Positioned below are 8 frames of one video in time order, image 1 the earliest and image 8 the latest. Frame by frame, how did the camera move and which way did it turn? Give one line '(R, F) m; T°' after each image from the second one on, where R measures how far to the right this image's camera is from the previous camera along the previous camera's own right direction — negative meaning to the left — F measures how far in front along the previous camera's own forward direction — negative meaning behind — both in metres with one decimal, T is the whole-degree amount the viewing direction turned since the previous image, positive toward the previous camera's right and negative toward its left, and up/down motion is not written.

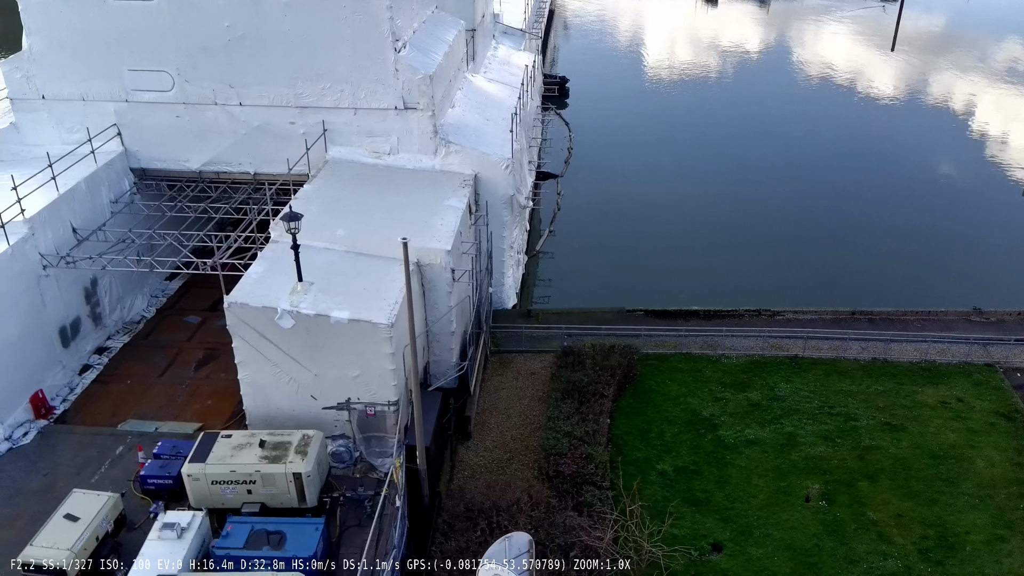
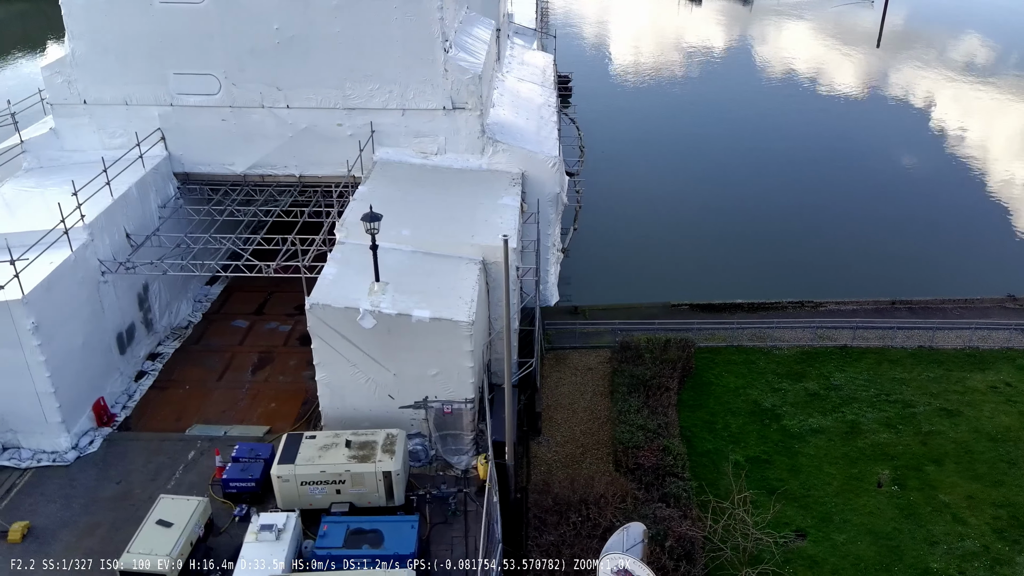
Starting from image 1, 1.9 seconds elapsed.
(-2.2, -0.1) m; +2°
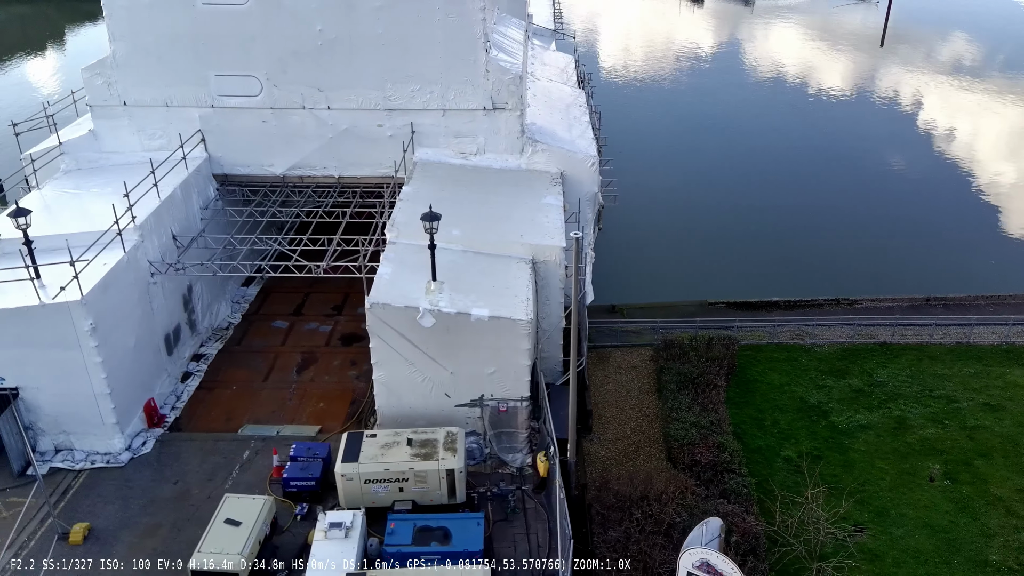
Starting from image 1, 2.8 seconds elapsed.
(-1.4, -0.1) m; 0°
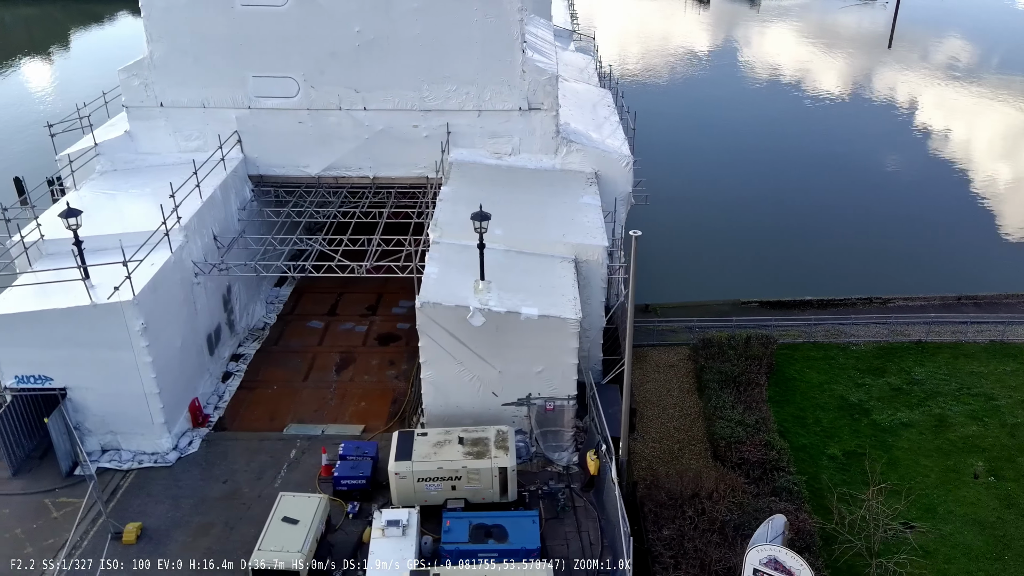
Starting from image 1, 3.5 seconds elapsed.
(-1.1, -0.1) m; 0°
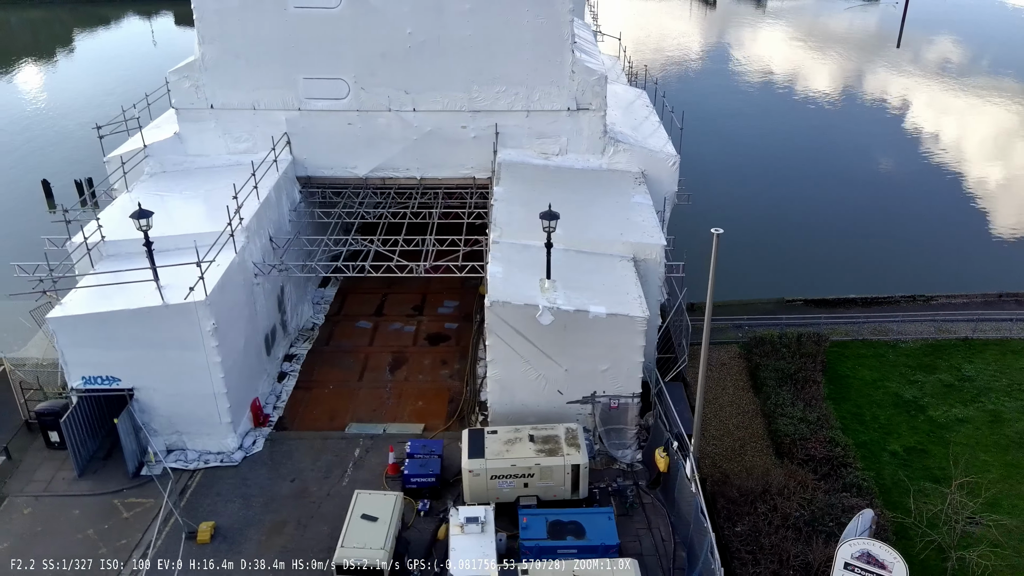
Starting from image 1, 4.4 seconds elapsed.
(-1.6, -0.1) m; 0°
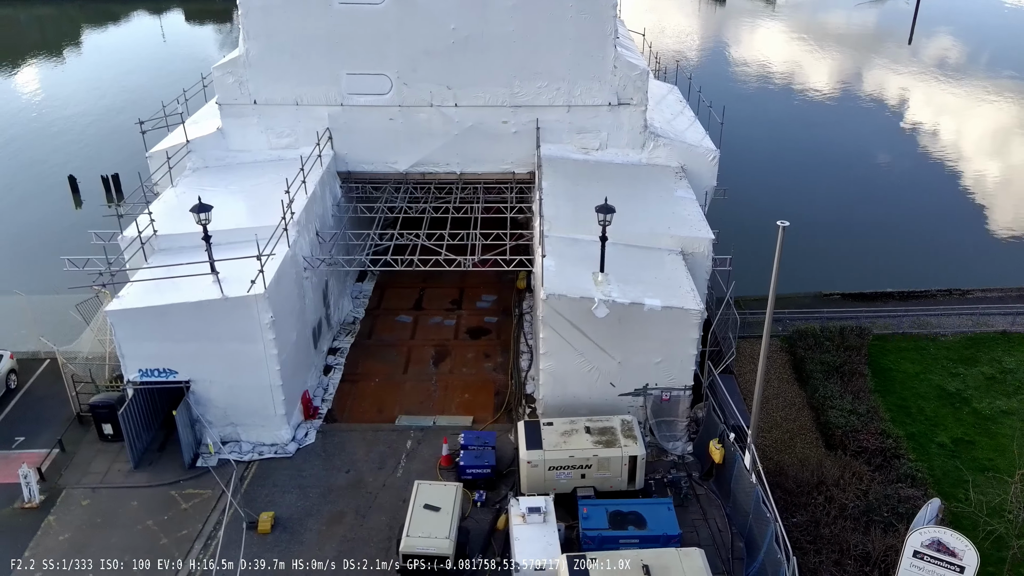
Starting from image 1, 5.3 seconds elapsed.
(-1.2, -0.2) m; 0°
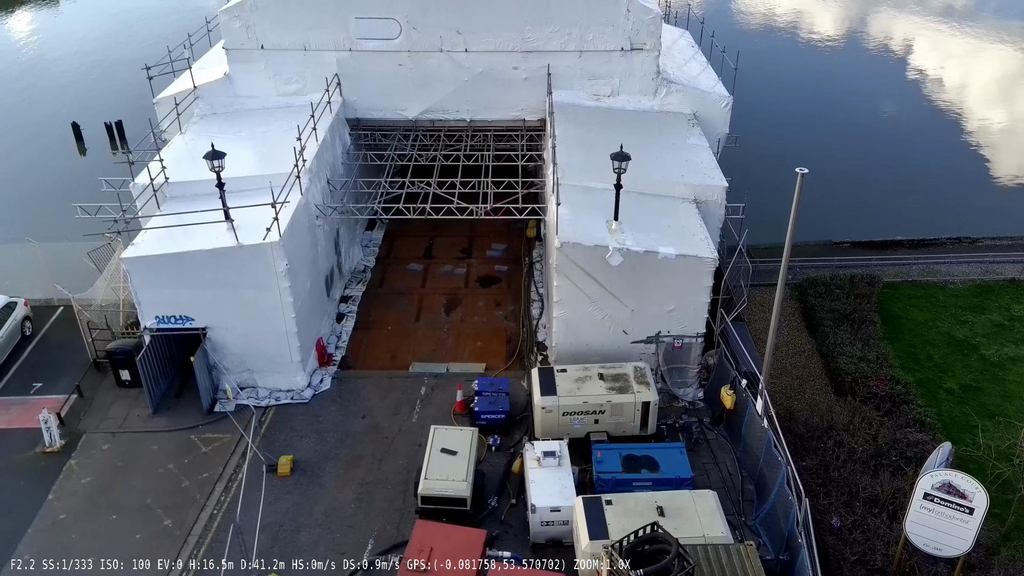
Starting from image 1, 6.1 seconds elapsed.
(-0.3, -0.1) m; 0°
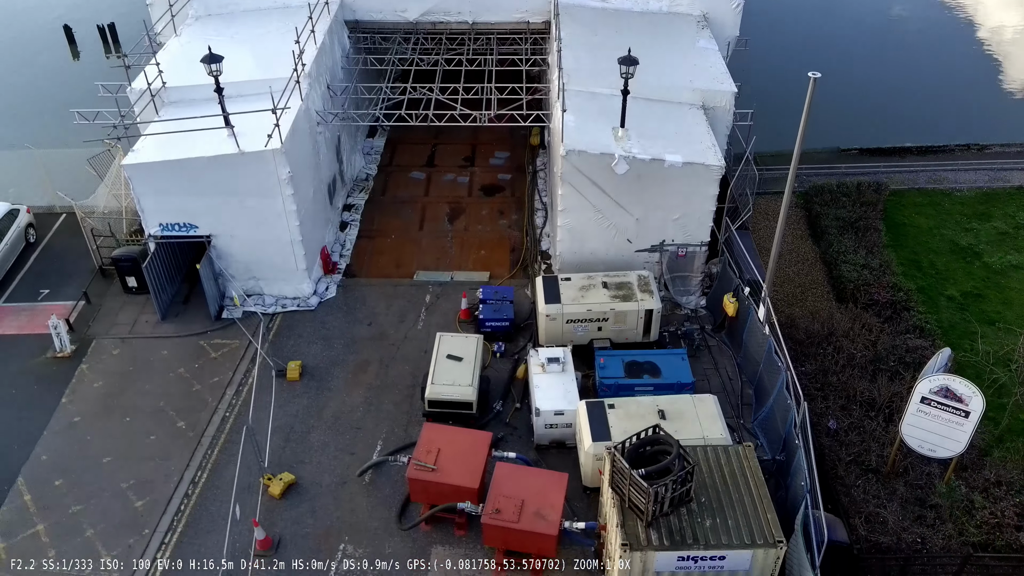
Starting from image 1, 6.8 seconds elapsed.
(-0.1, 0.0) m; 0°
